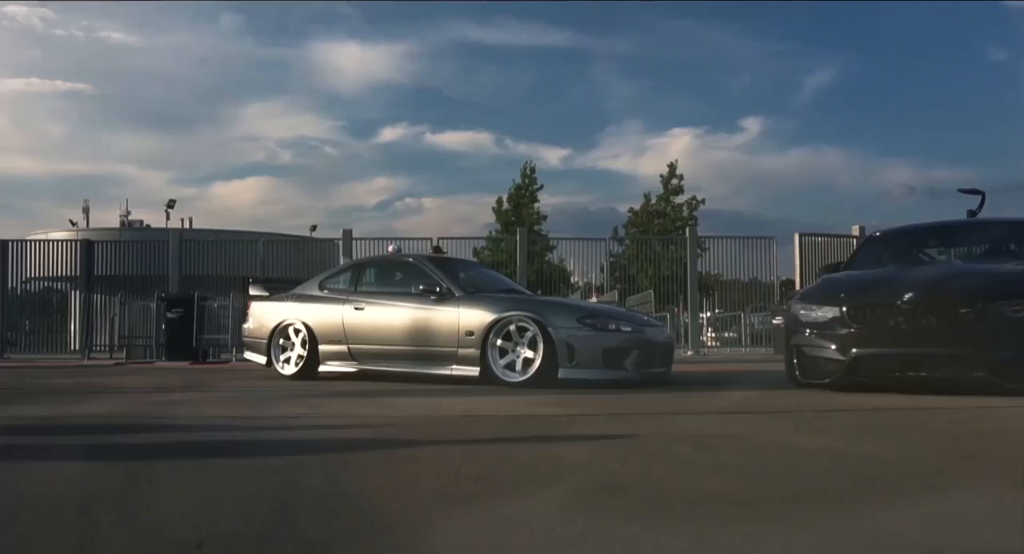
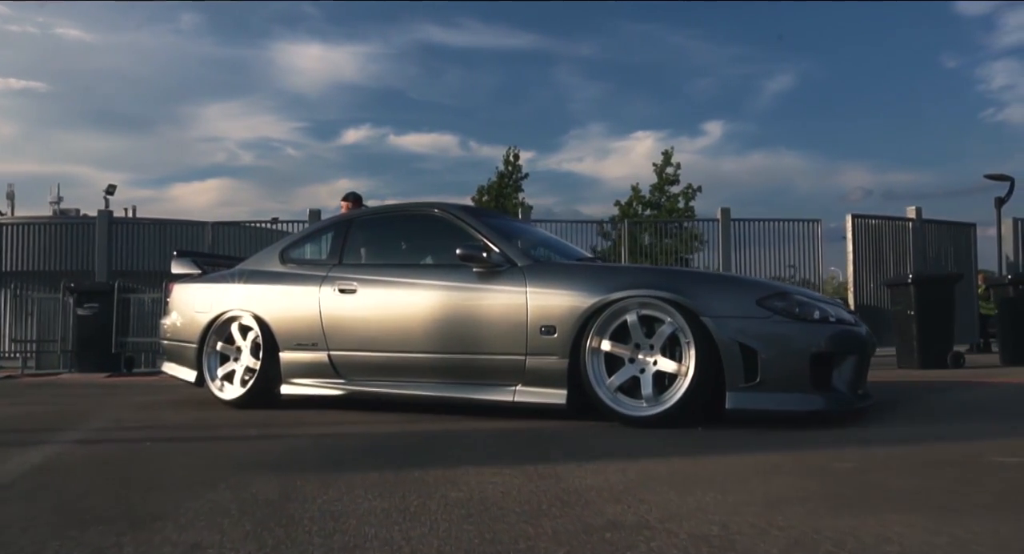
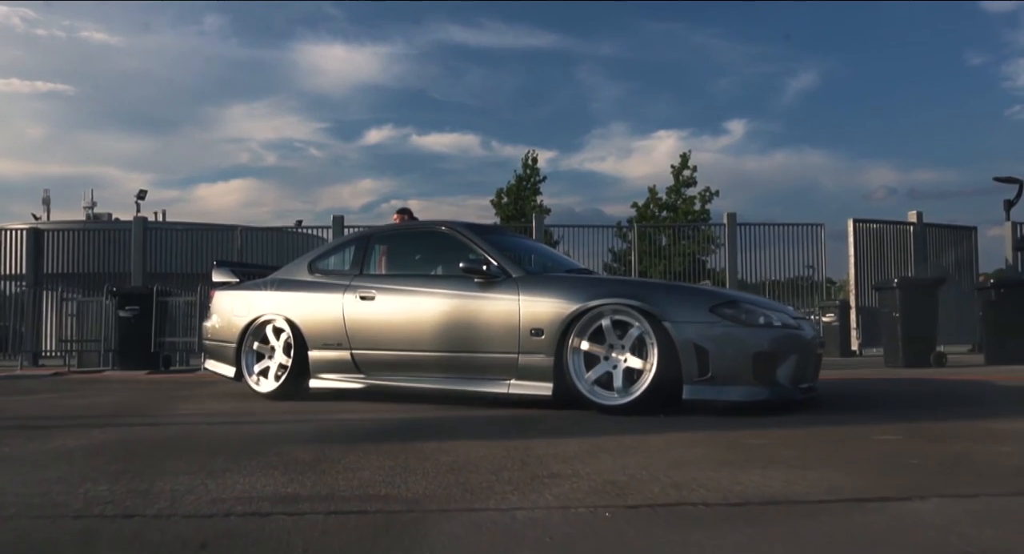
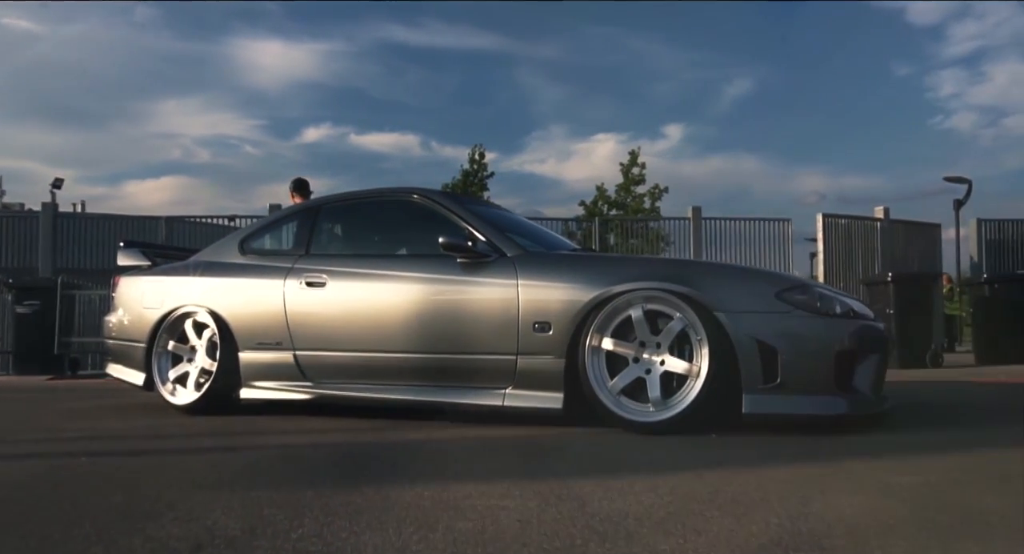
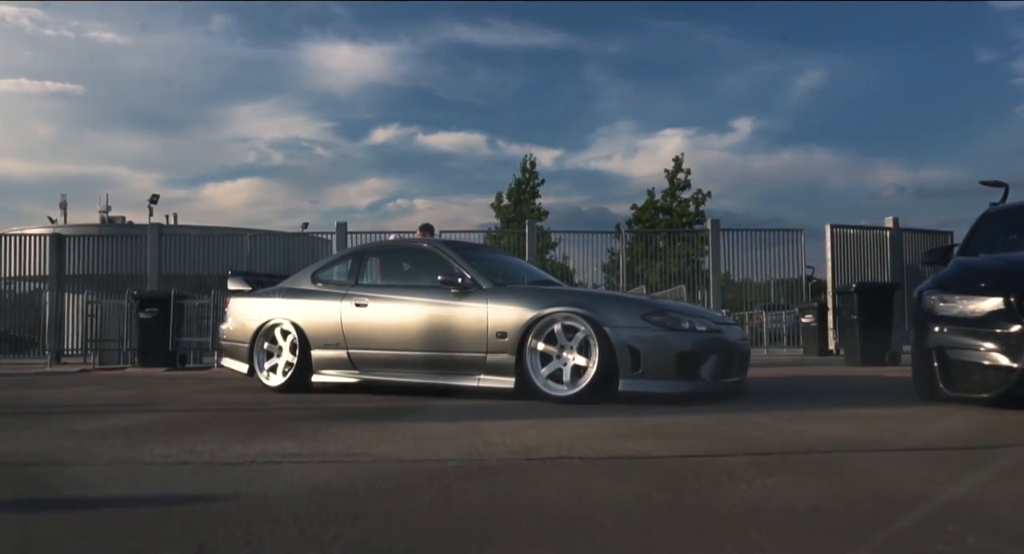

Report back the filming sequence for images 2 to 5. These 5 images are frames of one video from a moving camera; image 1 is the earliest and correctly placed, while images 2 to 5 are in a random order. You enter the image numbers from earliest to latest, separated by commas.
5, 3, 2, 4
